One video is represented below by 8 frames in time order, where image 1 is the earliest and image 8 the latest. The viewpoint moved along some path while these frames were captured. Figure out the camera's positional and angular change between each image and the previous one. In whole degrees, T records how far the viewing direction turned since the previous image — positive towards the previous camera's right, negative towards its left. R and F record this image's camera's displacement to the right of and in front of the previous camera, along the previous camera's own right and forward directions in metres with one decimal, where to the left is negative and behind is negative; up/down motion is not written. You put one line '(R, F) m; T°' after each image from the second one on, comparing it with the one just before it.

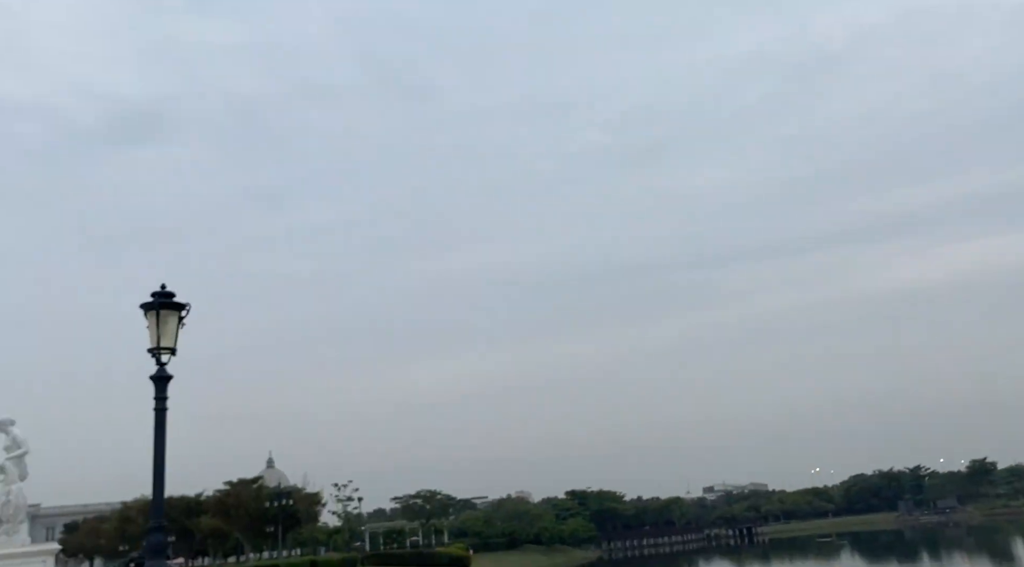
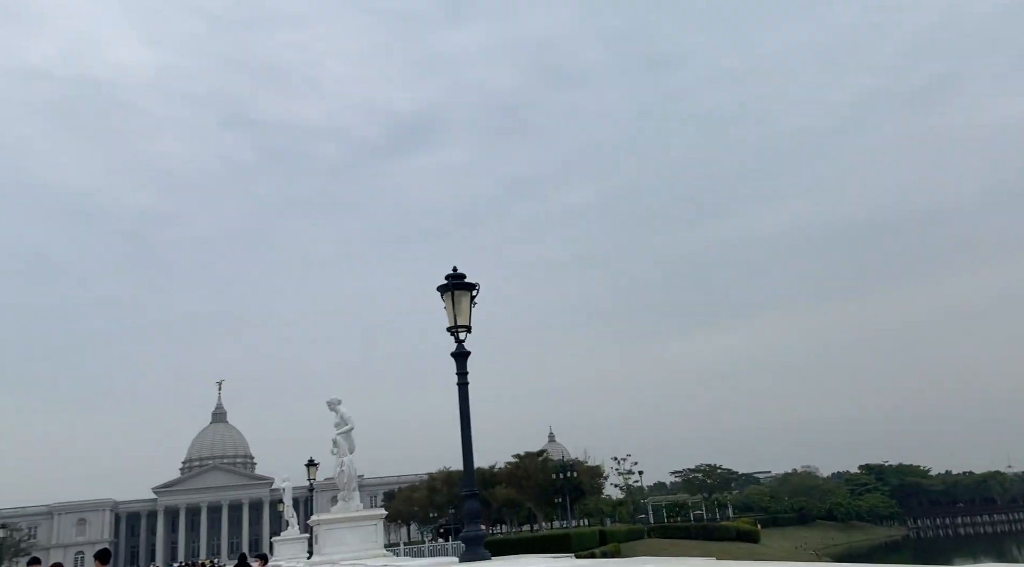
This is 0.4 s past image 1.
(-0.1, 0.0) m; -19°
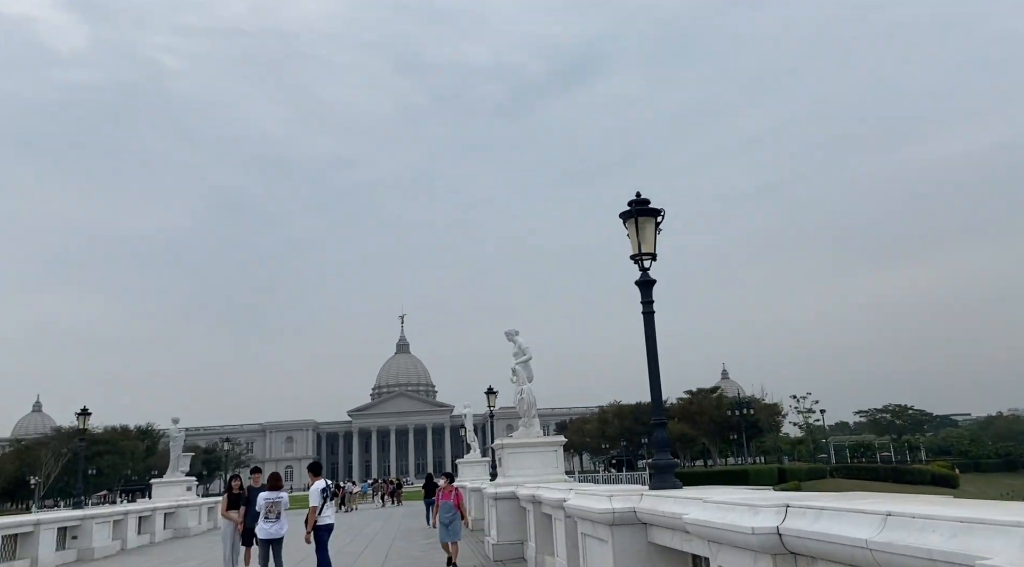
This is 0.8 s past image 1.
(-0.1, +0.1) m; -12°
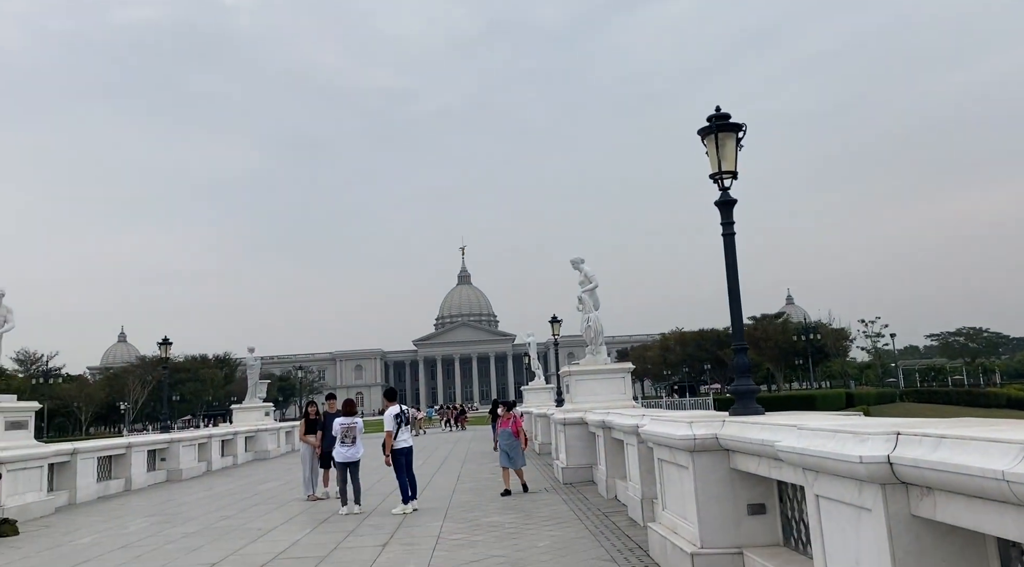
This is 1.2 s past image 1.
(-0.1, +0.2) m; -4°
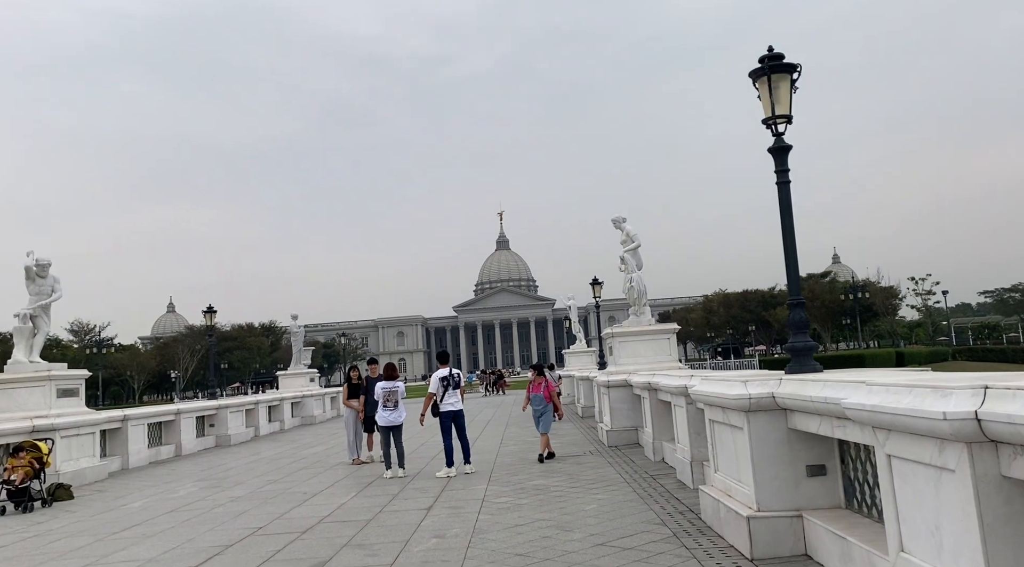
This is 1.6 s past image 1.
(0.0, +0.3) m; -3°
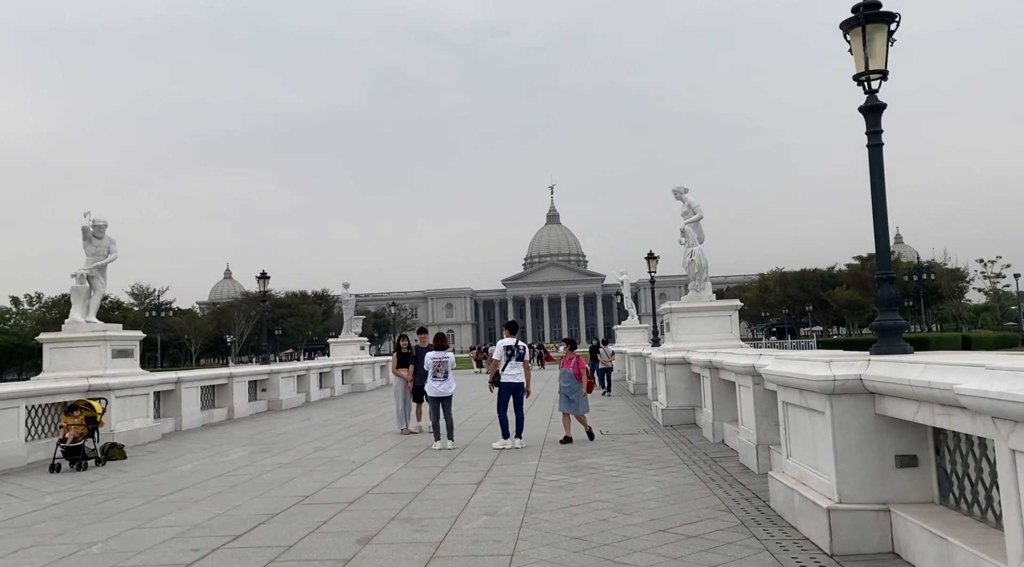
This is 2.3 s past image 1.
(-0.1, +0.4) m; -4°
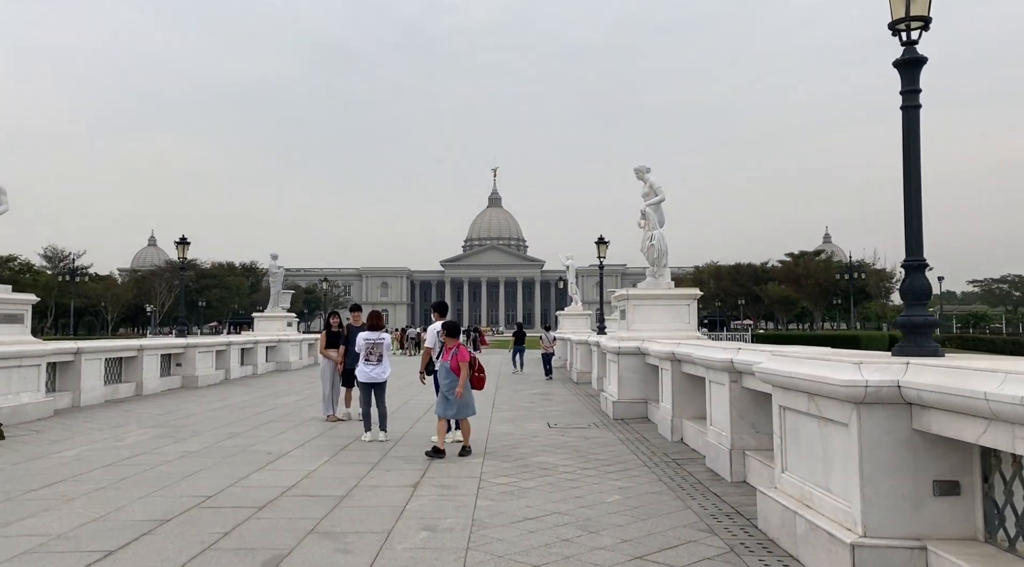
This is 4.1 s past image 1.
(-0.2, +1.2) m; +5°
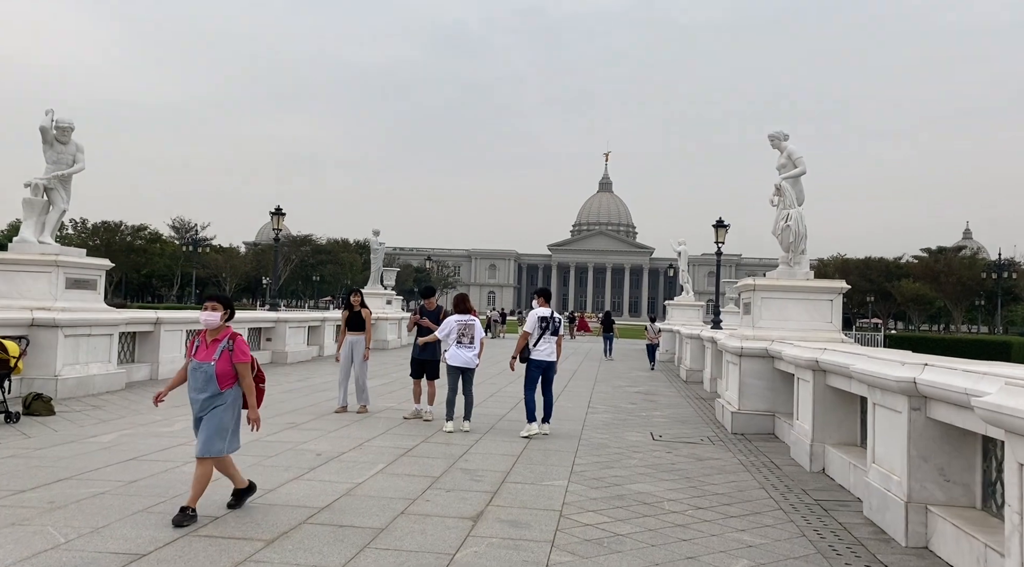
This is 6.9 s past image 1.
(+0.1, +1.8) m; -8°
